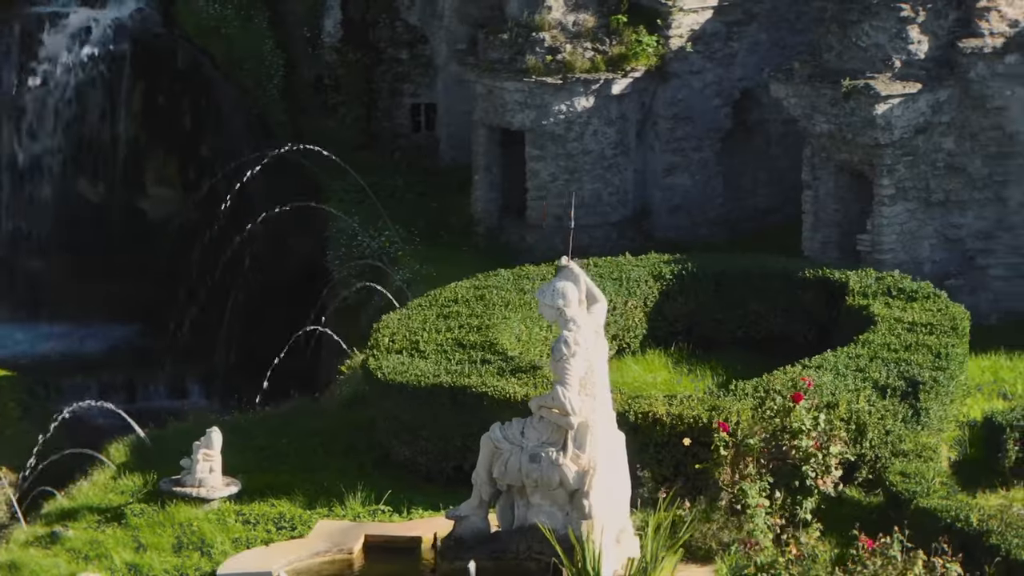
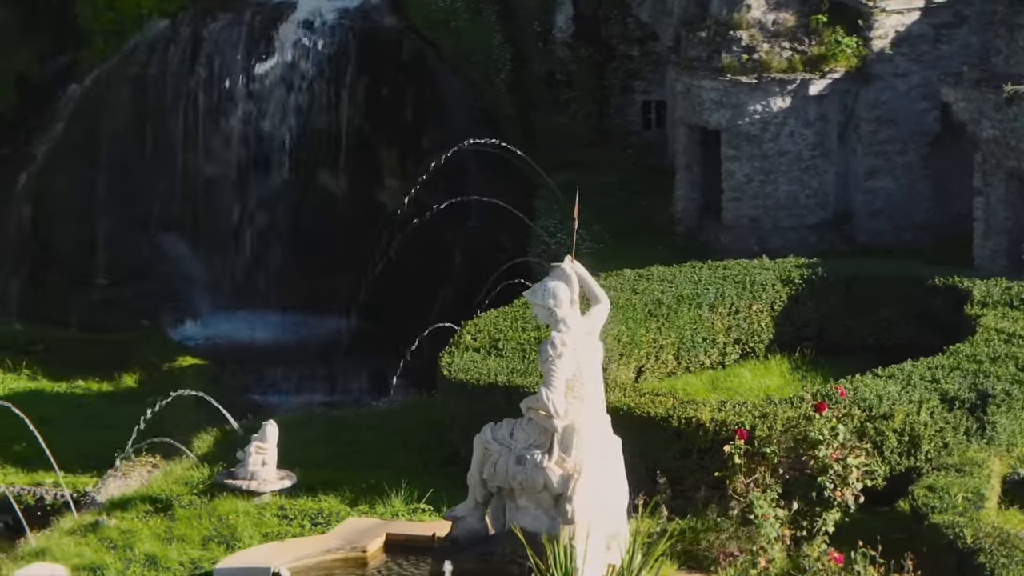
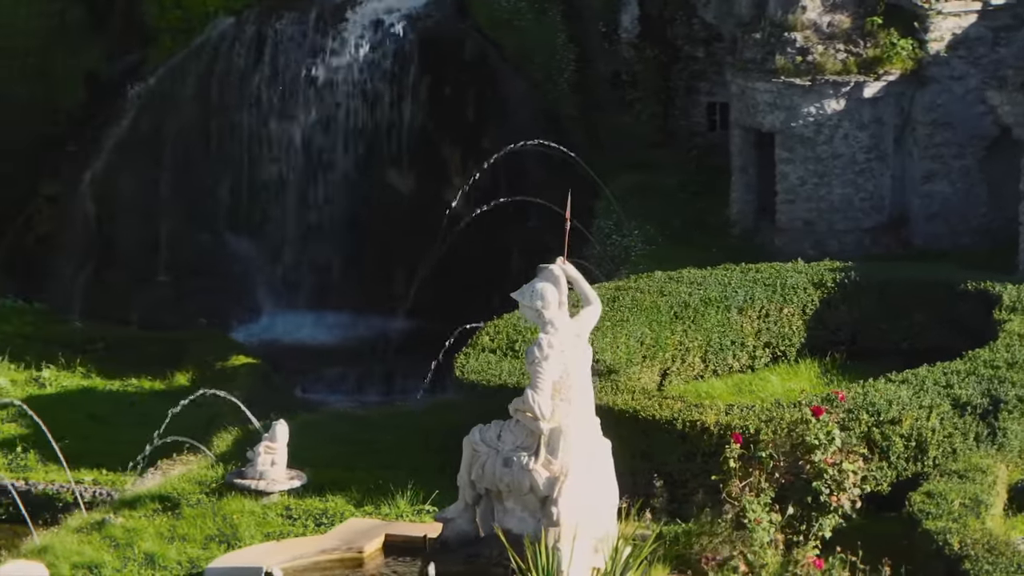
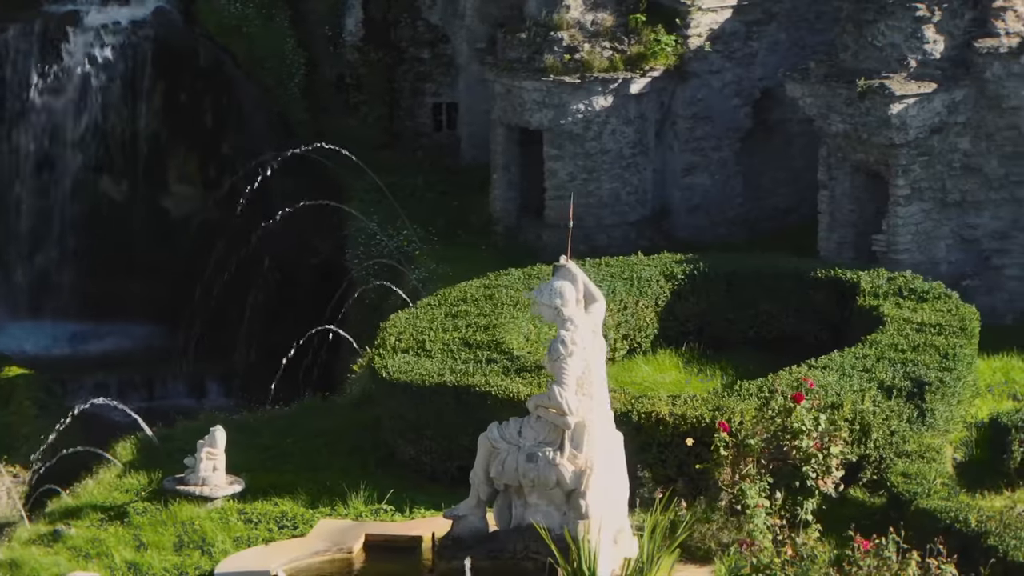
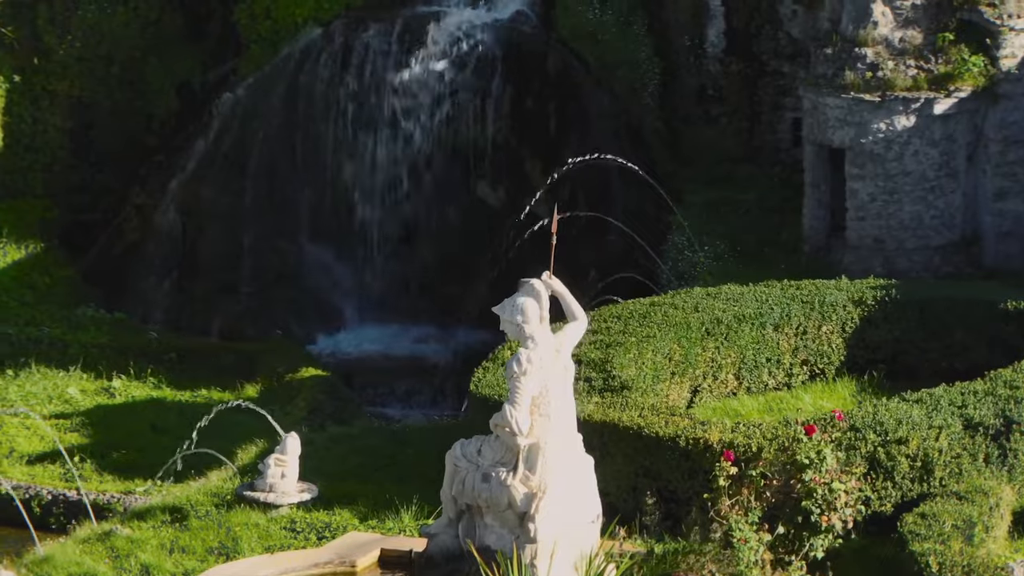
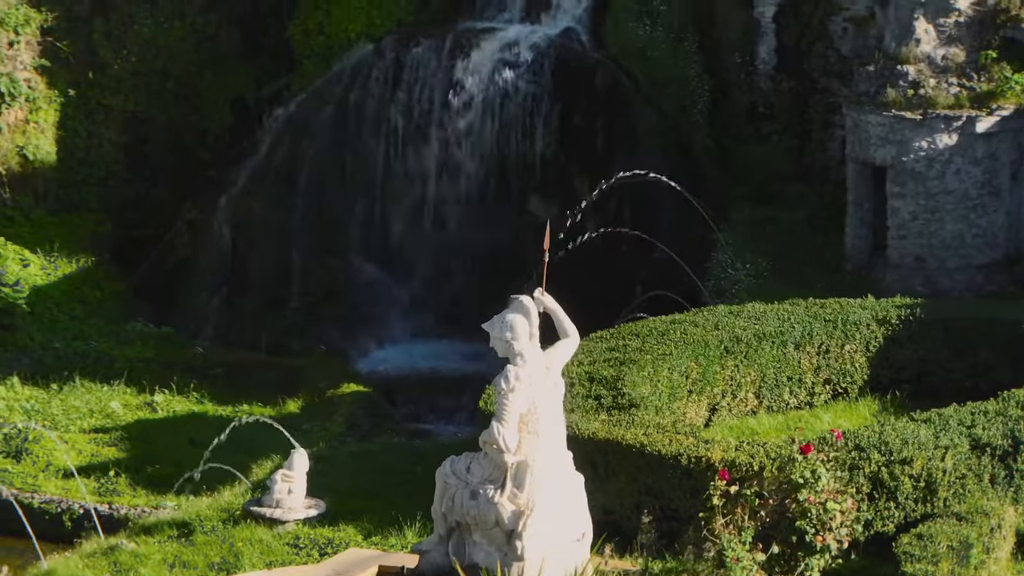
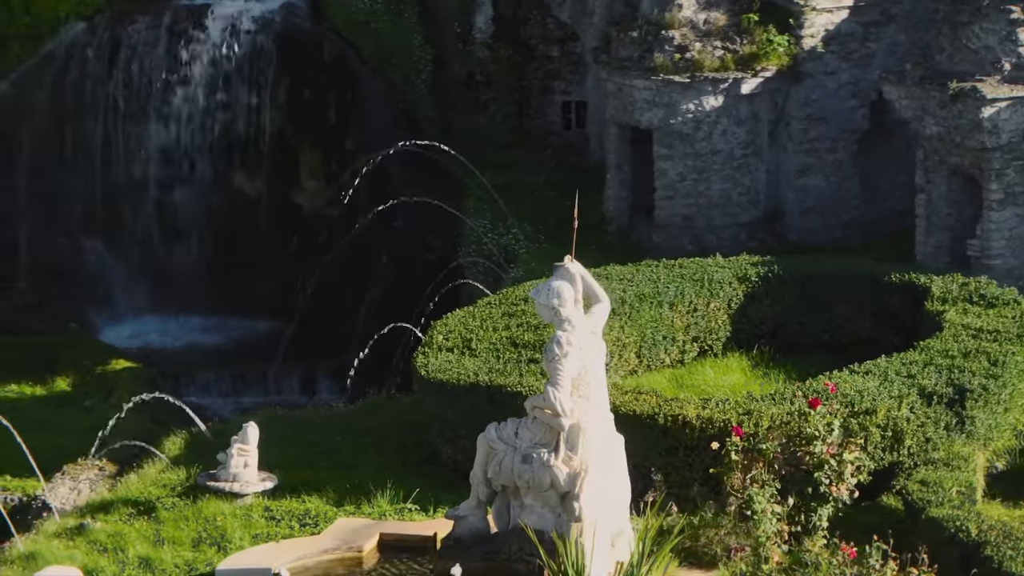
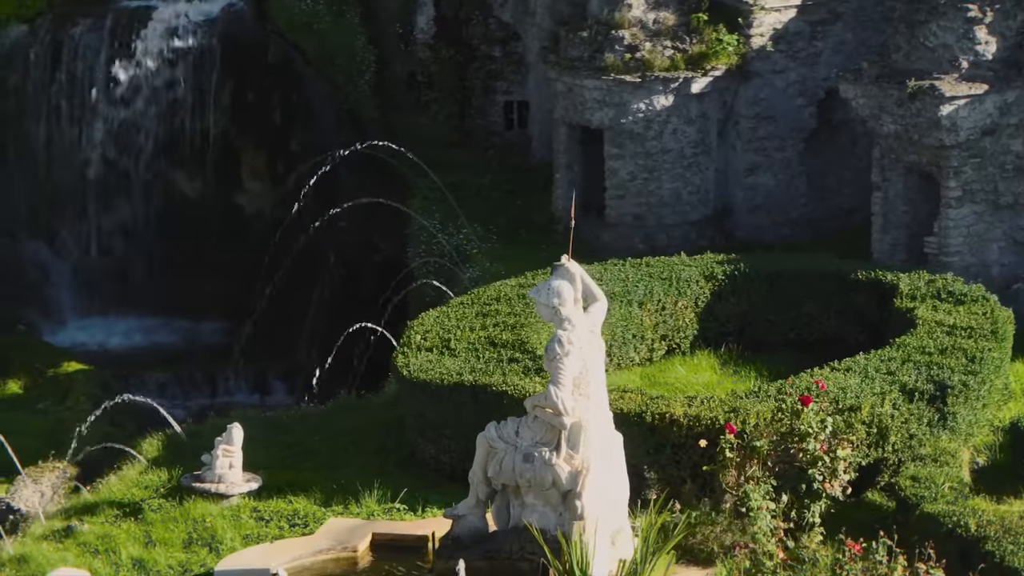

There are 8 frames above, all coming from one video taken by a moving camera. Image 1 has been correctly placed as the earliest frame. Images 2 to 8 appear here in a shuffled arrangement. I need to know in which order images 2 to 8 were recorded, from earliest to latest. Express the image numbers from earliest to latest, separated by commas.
4, 8, 7, 2, 3, 5, 6
